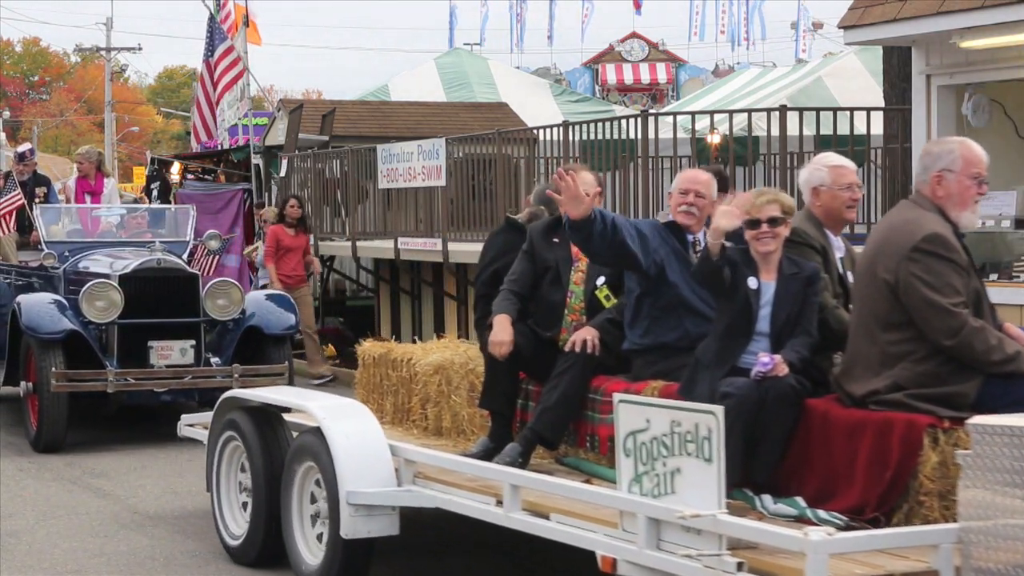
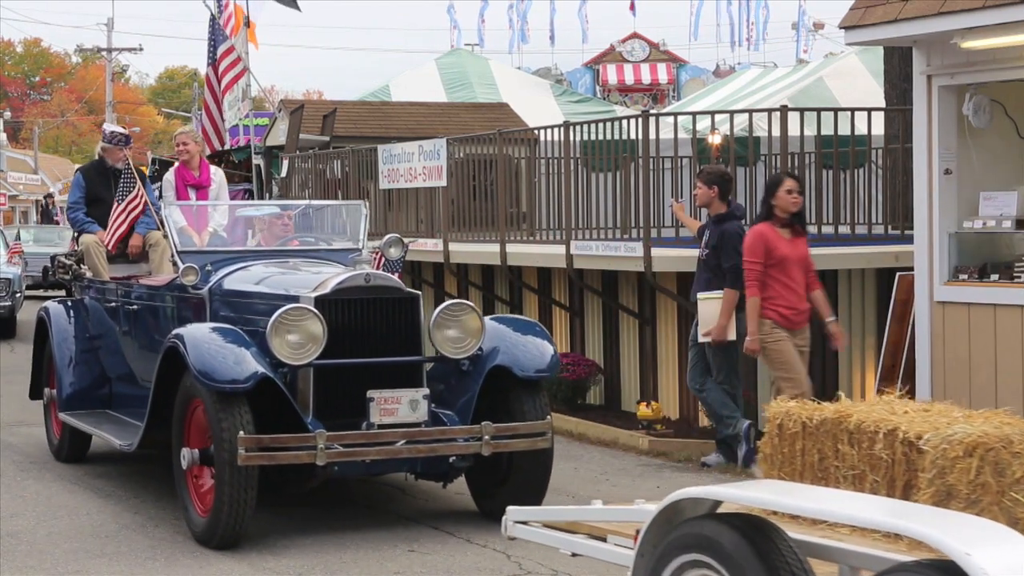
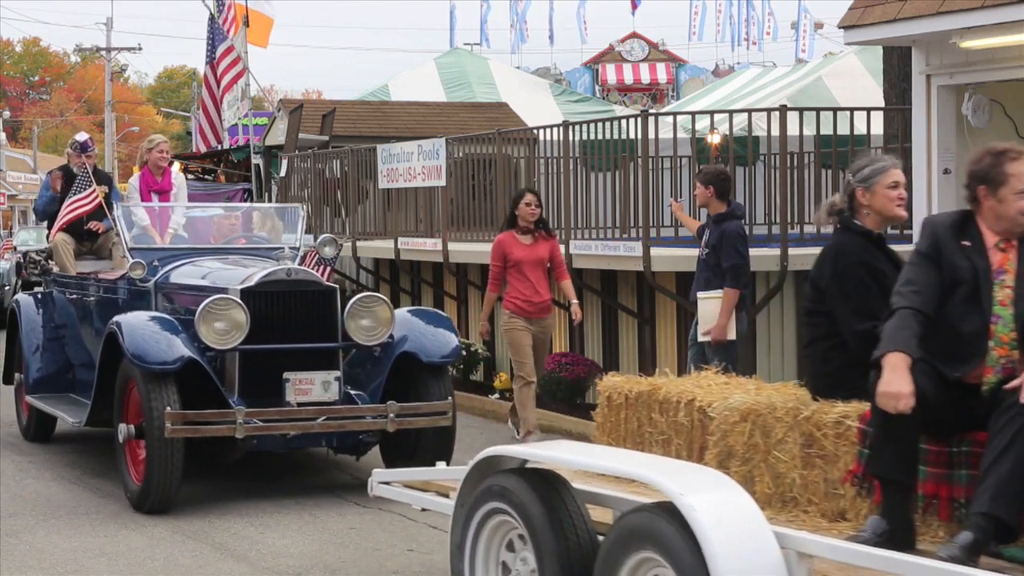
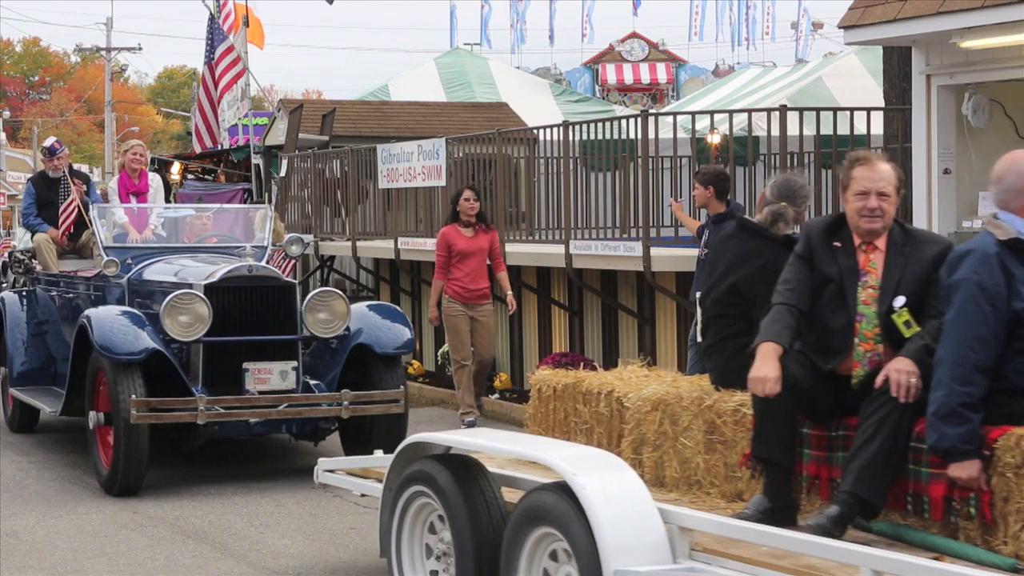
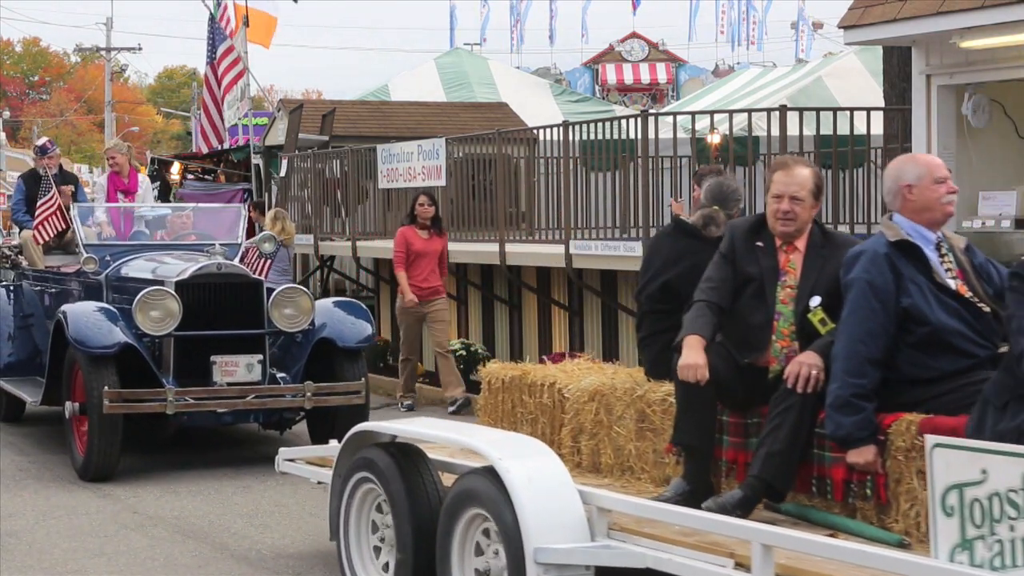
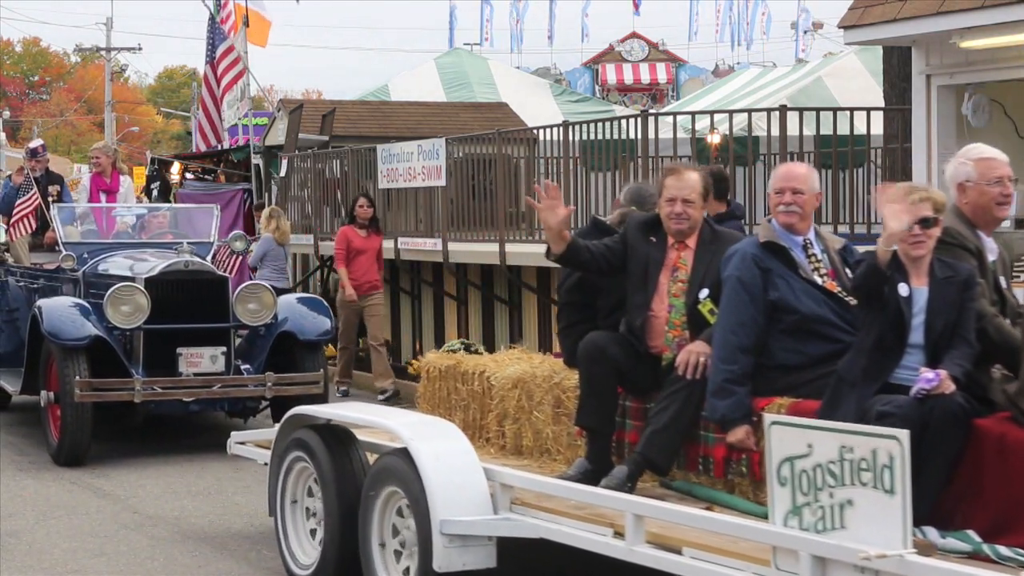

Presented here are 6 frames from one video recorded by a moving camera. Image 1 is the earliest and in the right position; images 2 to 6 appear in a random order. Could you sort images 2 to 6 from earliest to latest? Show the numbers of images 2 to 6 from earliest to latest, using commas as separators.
6, 5, 4, 3, 2
